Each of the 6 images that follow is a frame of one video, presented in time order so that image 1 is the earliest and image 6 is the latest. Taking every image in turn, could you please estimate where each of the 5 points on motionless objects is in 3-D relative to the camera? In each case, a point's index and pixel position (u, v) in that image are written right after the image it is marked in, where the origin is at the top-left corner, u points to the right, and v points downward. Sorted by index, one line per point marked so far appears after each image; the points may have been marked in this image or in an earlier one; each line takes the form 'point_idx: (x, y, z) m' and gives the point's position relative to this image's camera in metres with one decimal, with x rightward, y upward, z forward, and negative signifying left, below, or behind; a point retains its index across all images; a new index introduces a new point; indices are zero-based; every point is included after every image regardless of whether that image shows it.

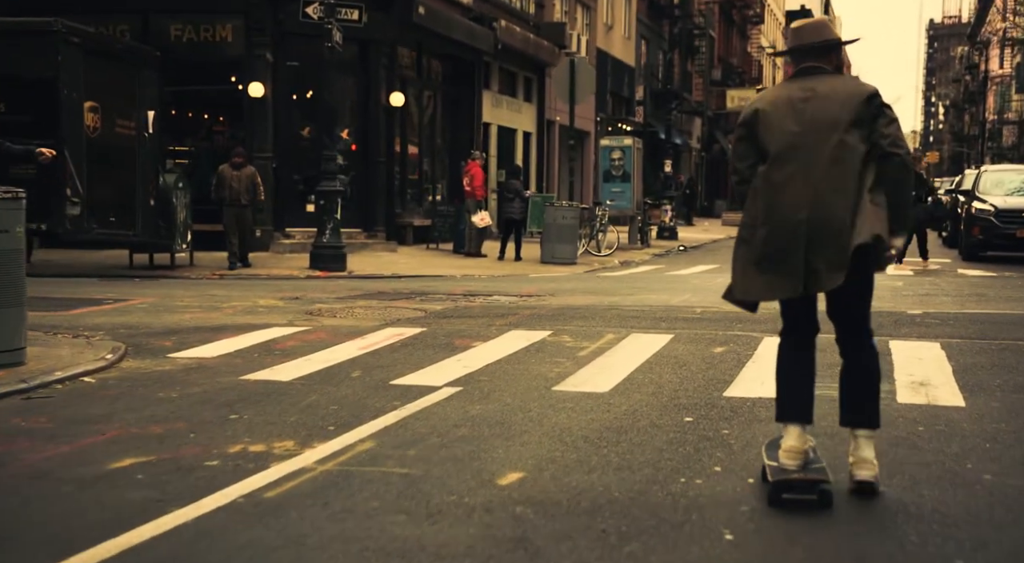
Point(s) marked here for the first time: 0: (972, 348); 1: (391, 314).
0: (+3.4, -0.5, +10.0) m
1: (-1.1, -0.3, +12.5) m
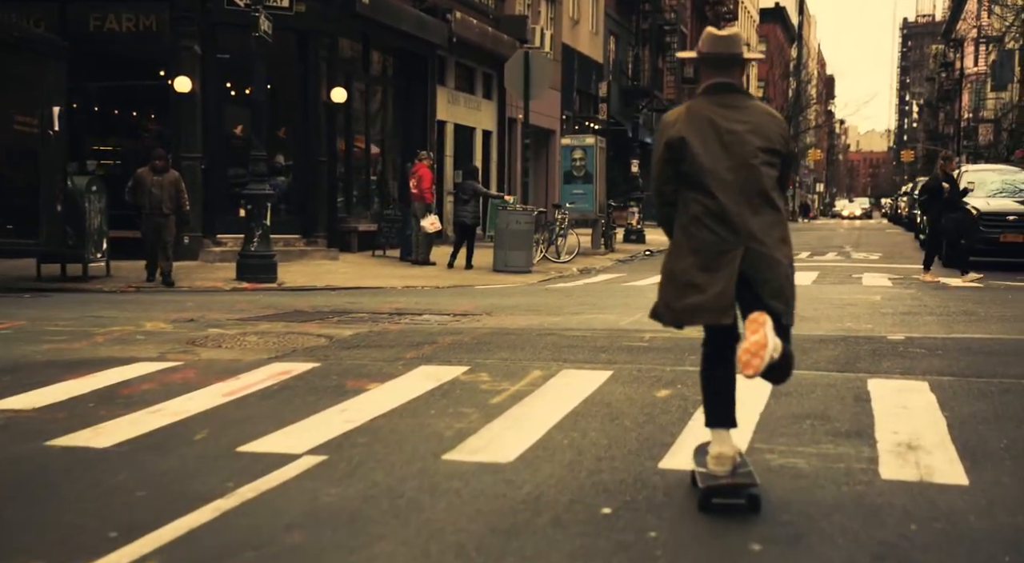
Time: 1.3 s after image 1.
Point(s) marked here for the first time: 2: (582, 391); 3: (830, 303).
0: (+2.8, -0.7, +8.3) m
1: (-1.7, -0.5, +10.8) m
2: (+0.4, -0.7, +8.5) m
3: (+3.5, -0.2, +14.9) m
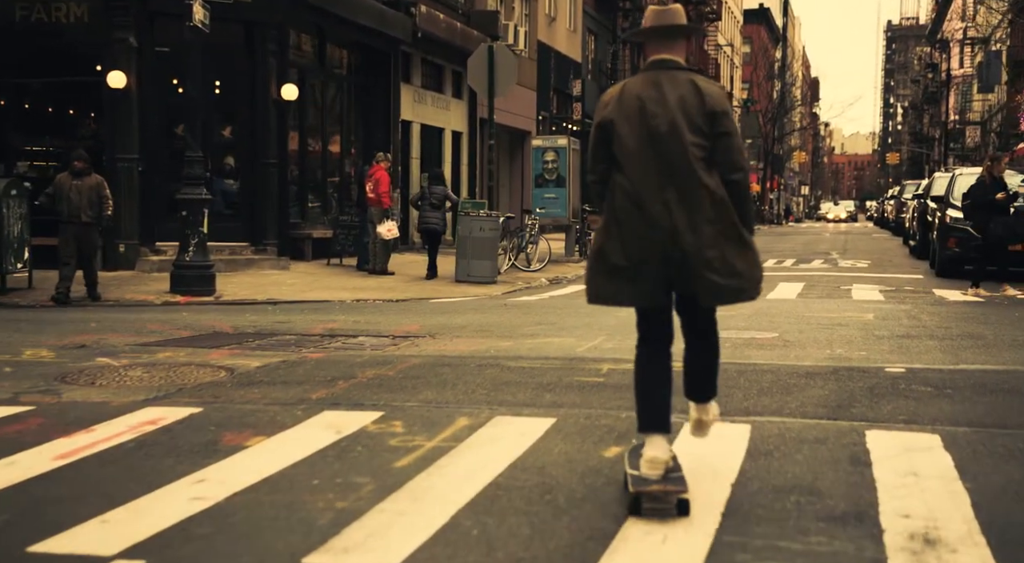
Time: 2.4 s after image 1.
0: (+2.3, -0.8, +6.6) m
1: (-2.2, -0.6, +9.1) m
2: (0.0, -0.8, +6.8) m
3: (+3.0, -0.4, +13.3) m
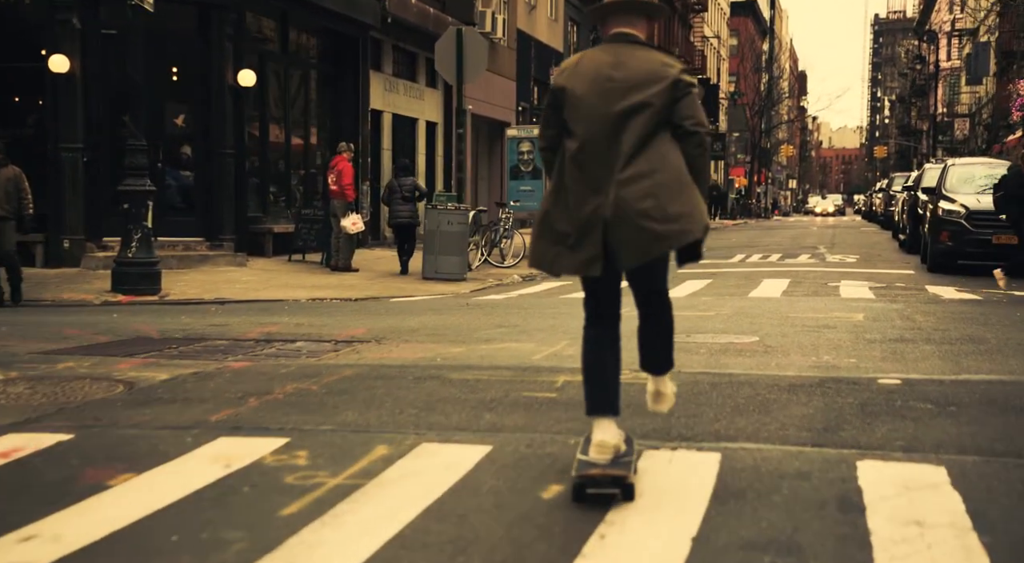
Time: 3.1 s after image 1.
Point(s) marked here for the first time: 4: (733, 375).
0: (+2.0, -0.8, +5.5) m
1: (-2.6, -0.6, +7.9) m
2: (-0.3, -0.9, +5.7) m
3: (+2.6, -0.4, +12.2) m
4: (+1.5, -0.6, +9.0) m
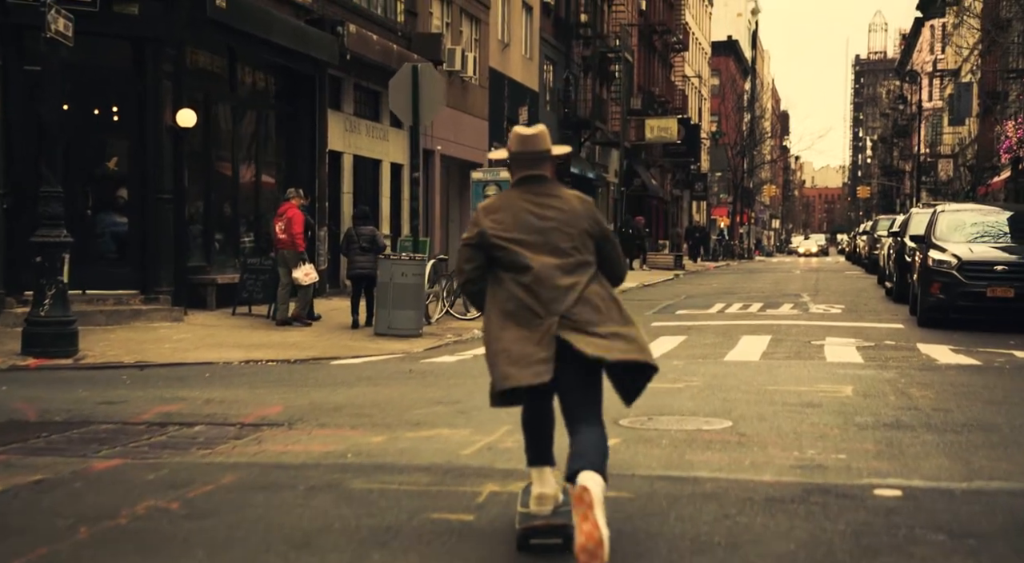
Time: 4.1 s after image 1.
0: (+1.6, -1.2, +3.9) m
1: (-3.0, -1.1, +6.3) m
2: (-0.7, -1.2, +4.1) m
3: (+2.1, -0.9, +10.6) m
4: (+1.0, -1.1, +7.4) m
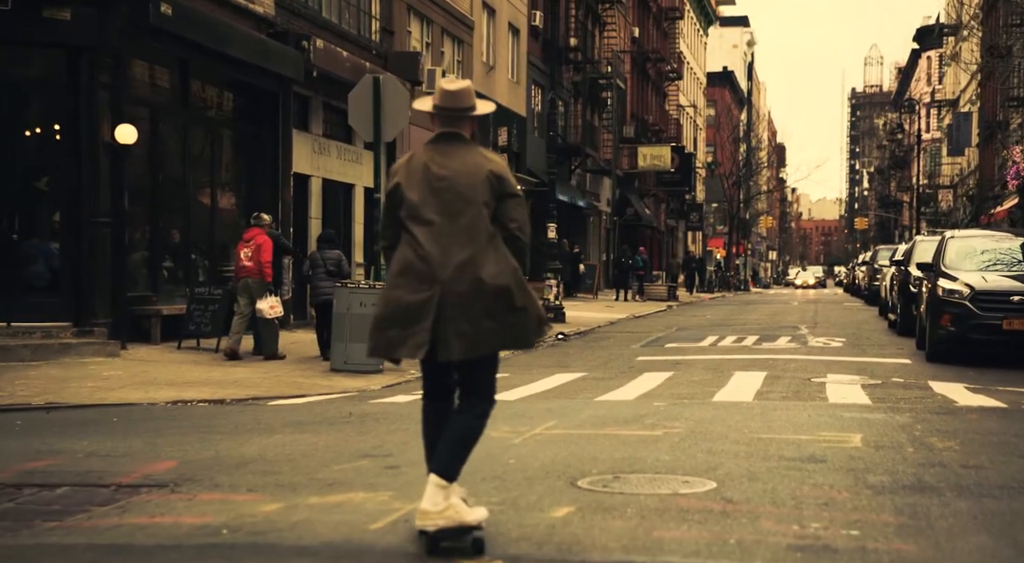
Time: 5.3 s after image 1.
0: (+1.2, -1.2, +2.1) m
1: (-3.4, -1.2, +4.5) m
2: (-1.1, -1.3, +2.3) m
3: (+1.7, -1.1, +8.8) m
4: (+0.6, -1.2, +5.6) m
